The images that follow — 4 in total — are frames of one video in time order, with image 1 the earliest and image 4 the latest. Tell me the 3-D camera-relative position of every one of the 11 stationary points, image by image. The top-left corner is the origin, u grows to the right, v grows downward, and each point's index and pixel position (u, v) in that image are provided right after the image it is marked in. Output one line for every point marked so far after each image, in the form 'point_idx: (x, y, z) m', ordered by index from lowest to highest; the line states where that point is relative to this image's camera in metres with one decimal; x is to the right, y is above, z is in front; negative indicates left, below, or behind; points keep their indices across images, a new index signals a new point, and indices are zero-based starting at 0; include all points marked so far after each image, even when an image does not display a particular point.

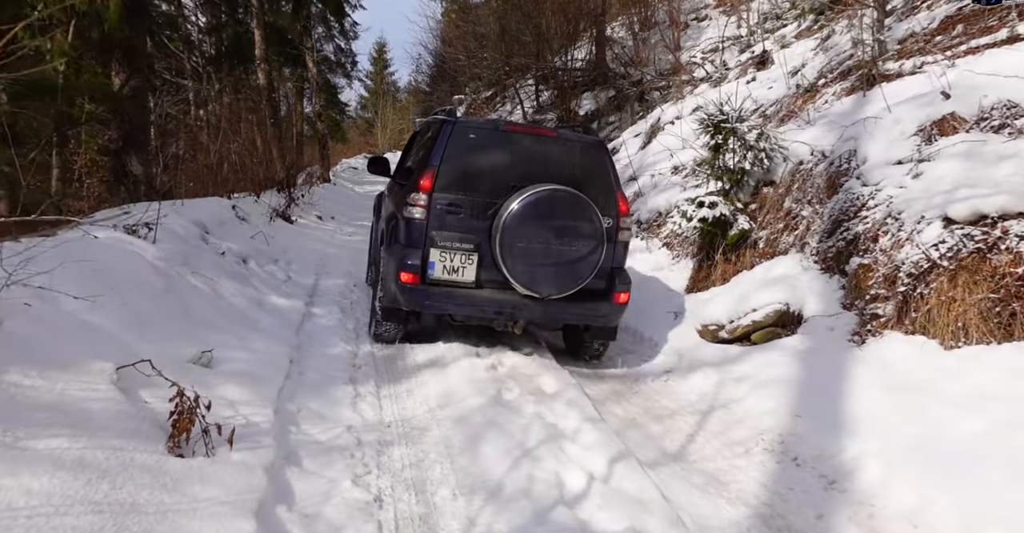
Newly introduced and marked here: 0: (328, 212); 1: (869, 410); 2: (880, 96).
0: (-4.0, +1.2, +16.6) m
1: (+2.1, -0.8, +4.3) m
2: (+3.6, +1.7, +7.4) m
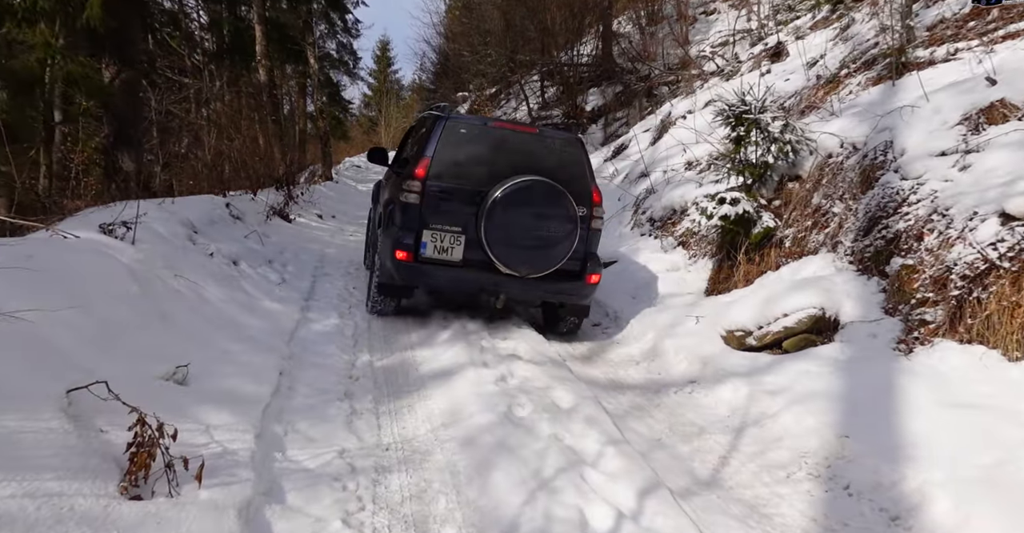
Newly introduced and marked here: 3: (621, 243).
0: (-3.9, +1.2, +16.2) m
1: (+2.1, -0.8, +3.8) m
2: (+3.7, +1.7, +7.0) m
3: (+1.5, +0.3, +10.5) m
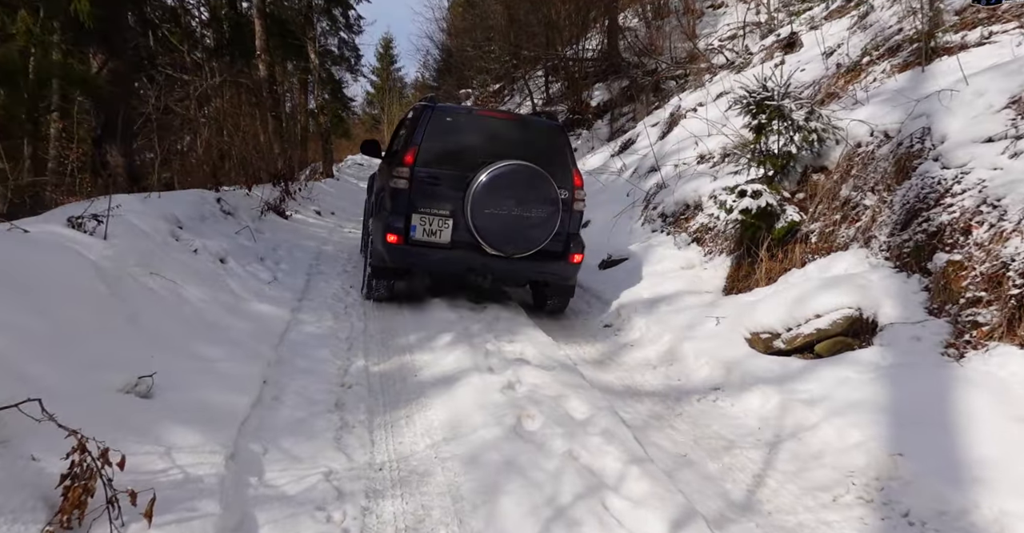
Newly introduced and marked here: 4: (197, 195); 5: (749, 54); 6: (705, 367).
0: (-3.8, +1.2, +15.7) m
1: (+2.2, -0.8, +3.4) m
2: (+3.8, +1.7, +6.5) m
3: (+1.6, +0.4, +10.1) m
4: (-3.5, +0.7, +8.4) m
5: (+5.3, +4.8, +16.9) m
6: (+1.3, -0.7, +5.2) m
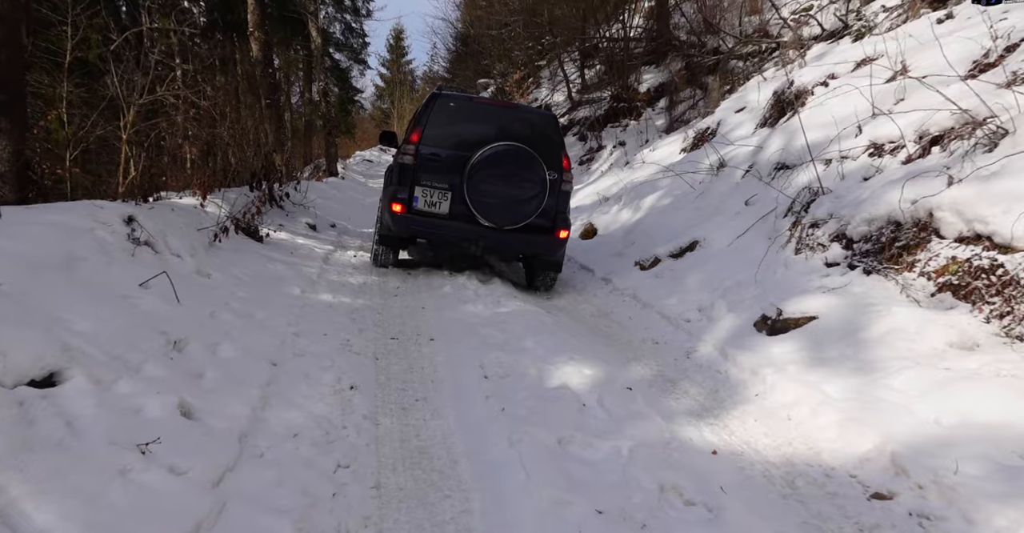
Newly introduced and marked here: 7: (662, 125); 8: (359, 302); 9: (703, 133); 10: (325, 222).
0: (-2.9, +0.8, +12.2) m
1: (+2.9, -1.3, -0.2) m
2: (+4.5, +1.3, +2.8) m
3: (+2.4, -0.1, +6.4) m
4: (-2.7, +0.3, +4.8) m
5: (+6.2, +4.4, +13.2) m
6: (+2.1, -1.2, +1.5) m
7: (+3.6, +3.3, +17.6) m
8: (-1.3, -0.2, +6.3) m
9: (+3.5, +2.4, +13.4) m
10: (-2.8, +0.7, +11.2) m
